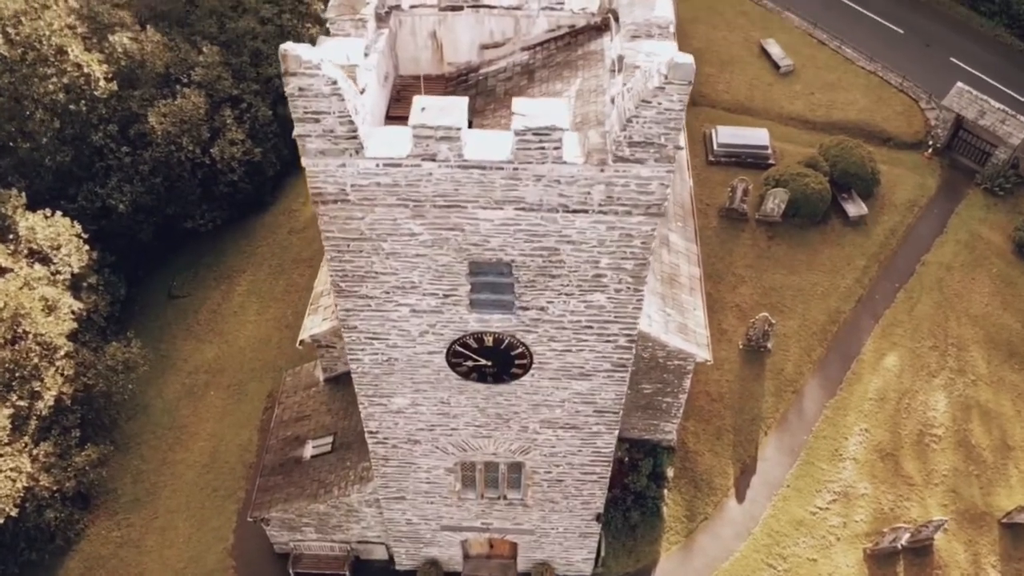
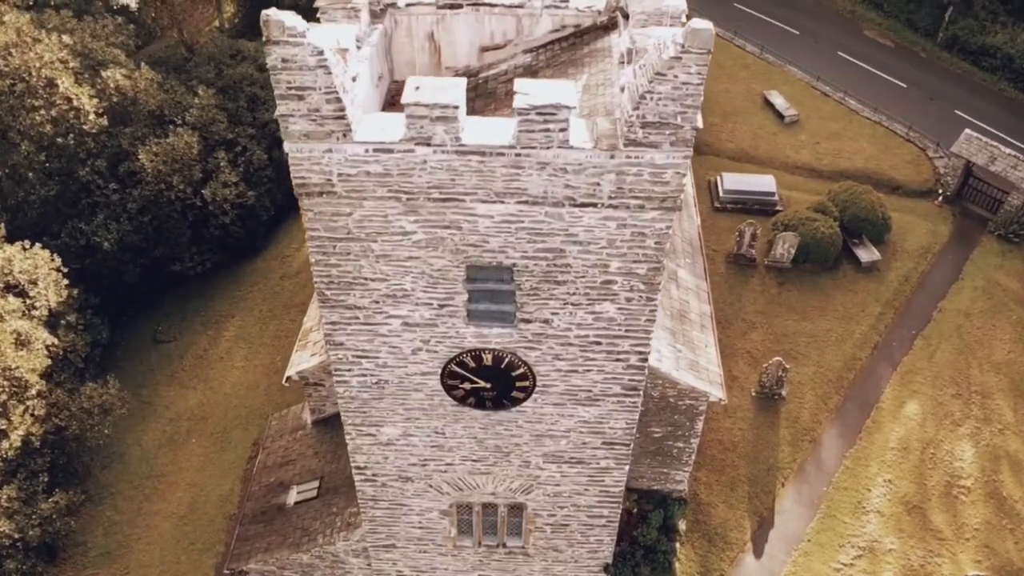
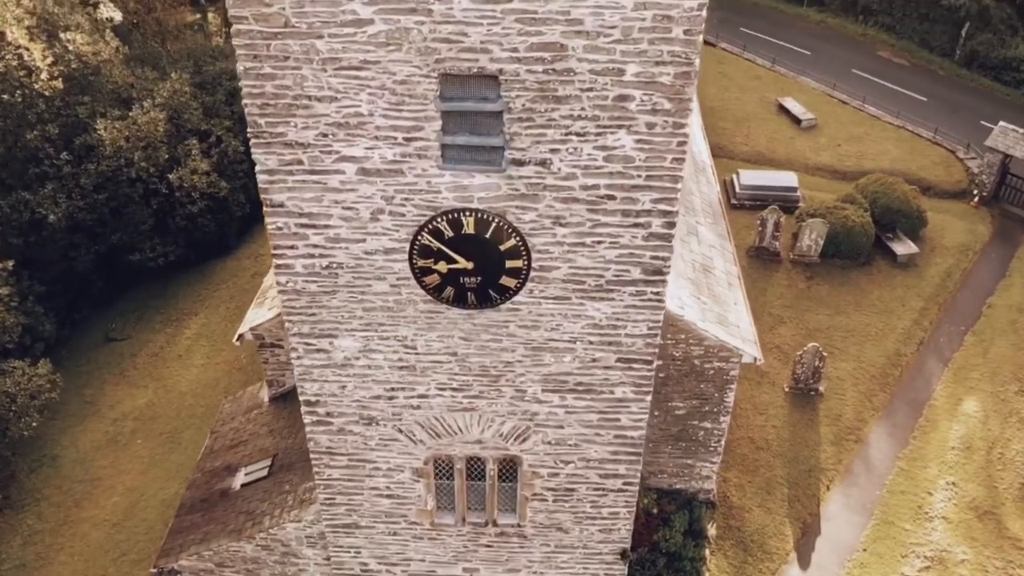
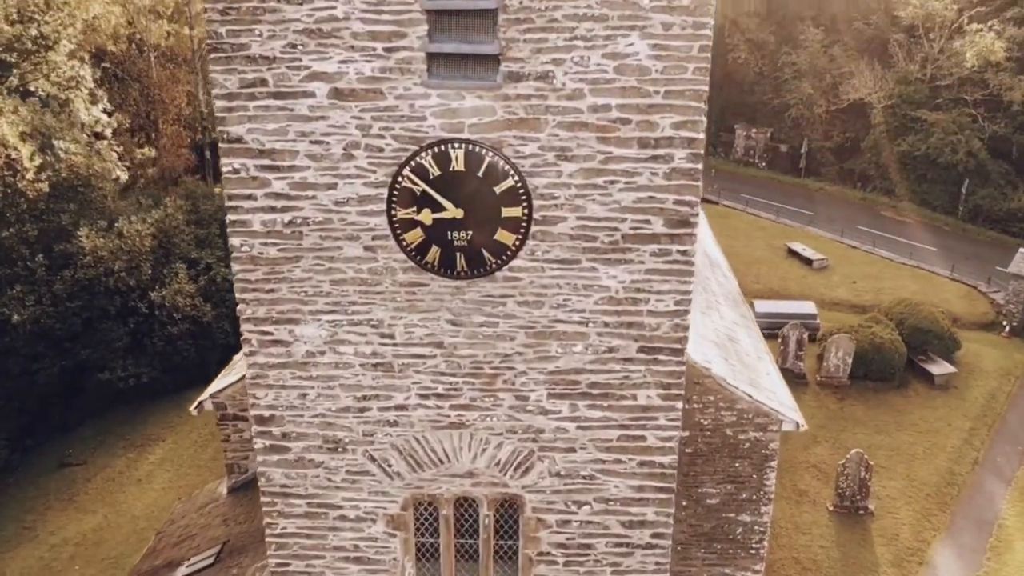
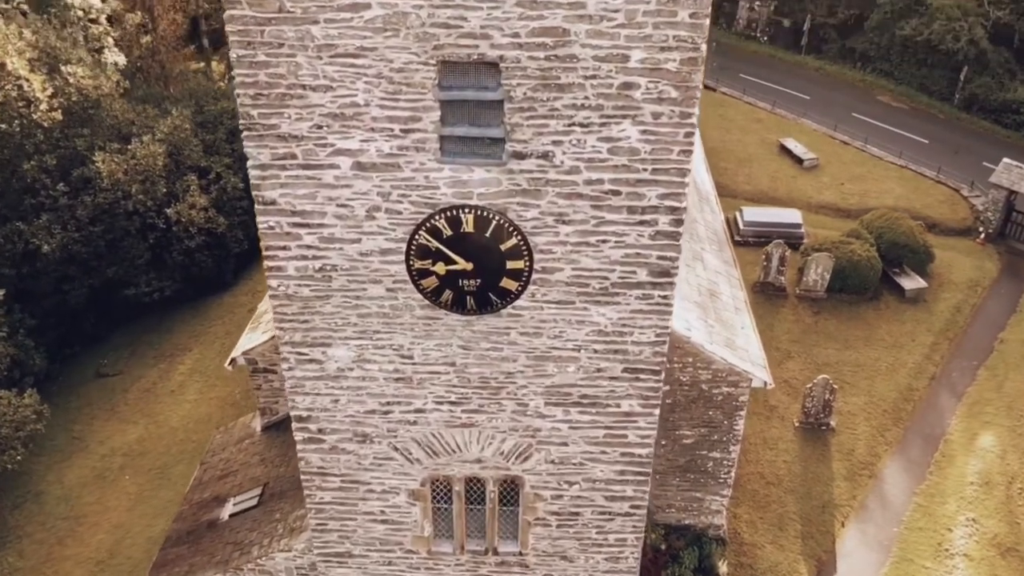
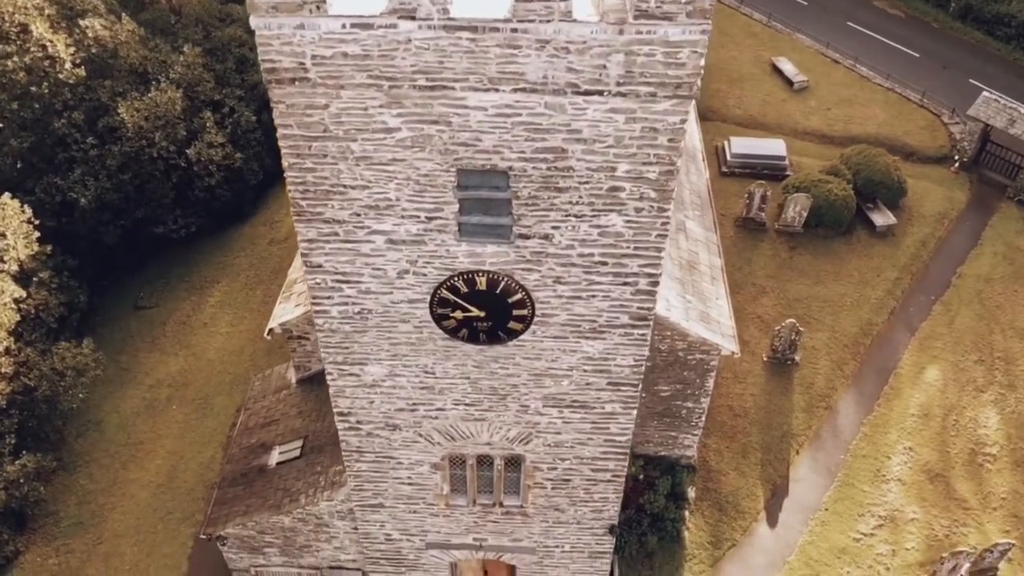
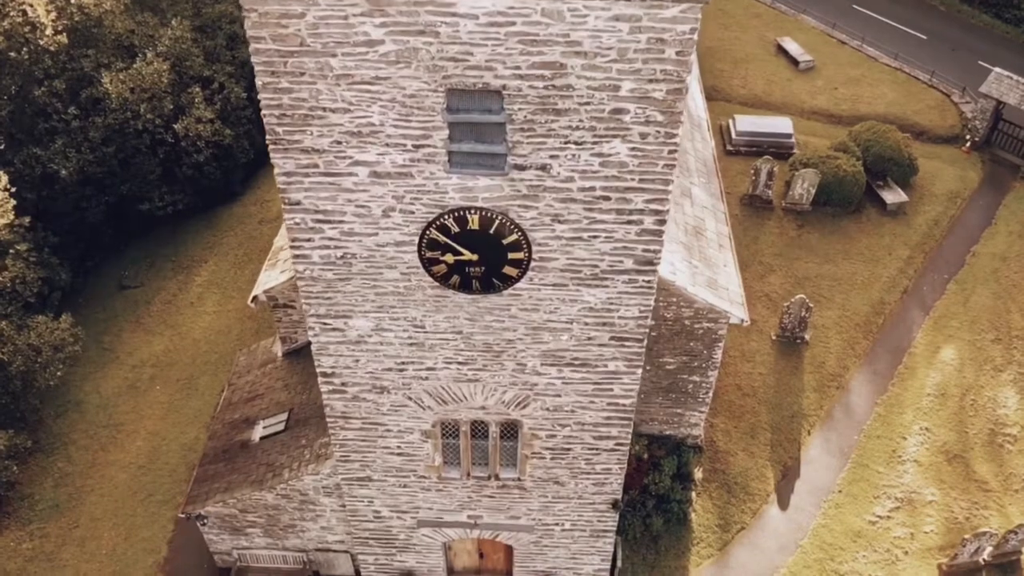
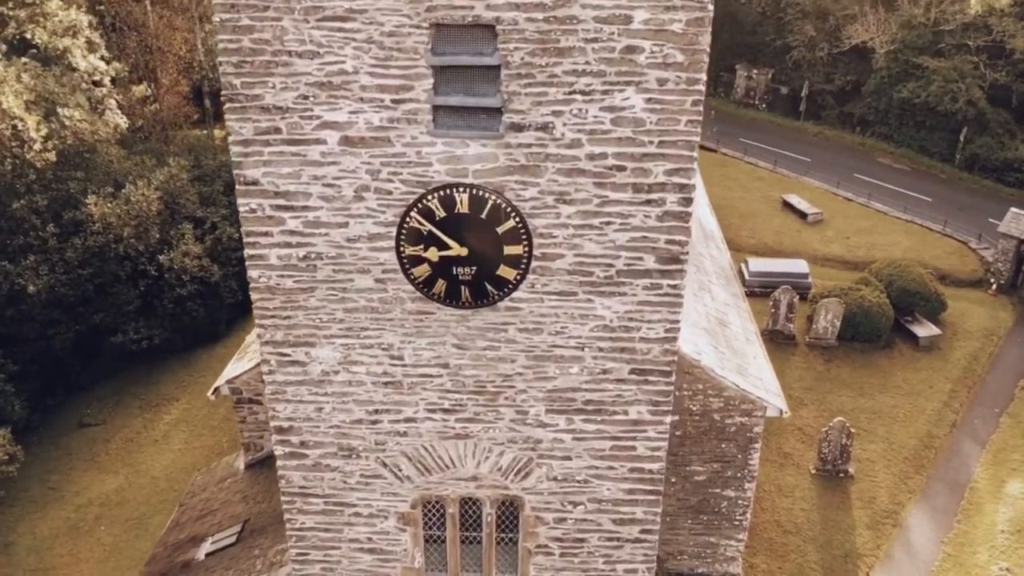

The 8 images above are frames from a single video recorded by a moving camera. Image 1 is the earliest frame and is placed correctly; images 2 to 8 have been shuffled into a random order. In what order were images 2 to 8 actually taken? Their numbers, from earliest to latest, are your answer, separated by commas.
2, 6, 7, 3, 5, 8, 4
